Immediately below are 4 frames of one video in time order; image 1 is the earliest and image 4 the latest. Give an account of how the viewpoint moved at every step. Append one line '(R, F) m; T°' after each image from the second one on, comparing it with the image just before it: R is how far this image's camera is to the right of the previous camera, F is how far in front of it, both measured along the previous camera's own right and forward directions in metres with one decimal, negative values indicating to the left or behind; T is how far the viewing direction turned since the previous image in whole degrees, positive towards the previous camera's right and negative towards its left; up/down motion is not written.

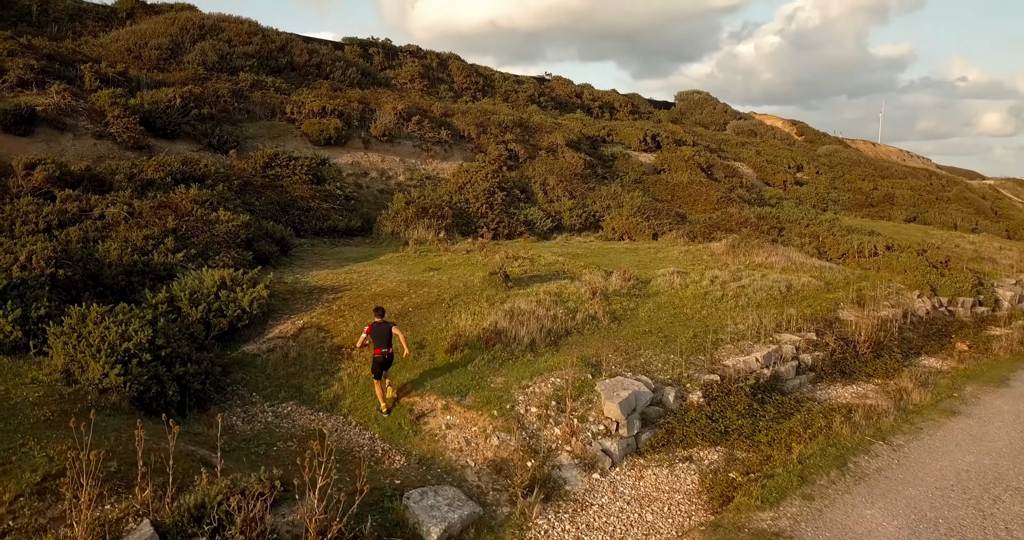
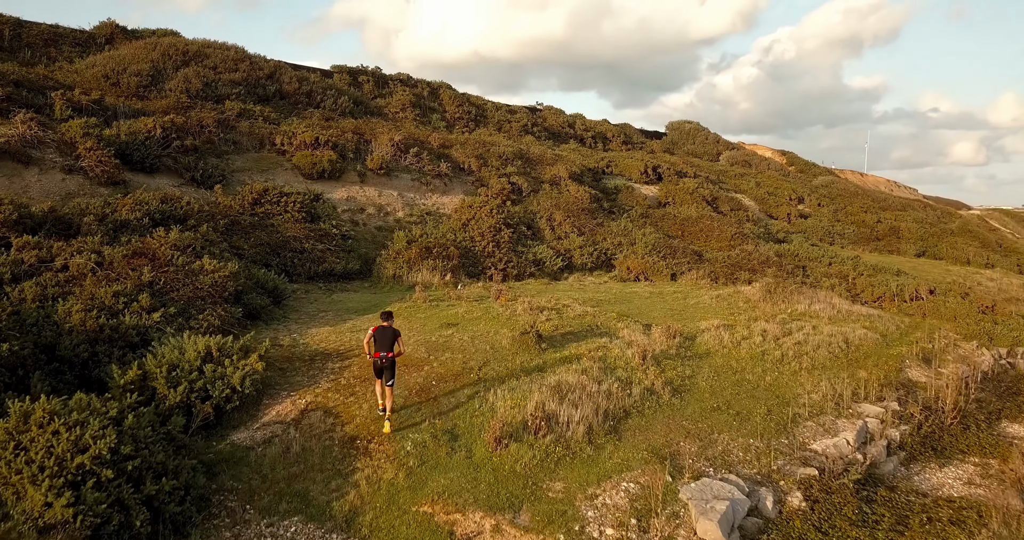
(-0.6, +1.4) m; +1°
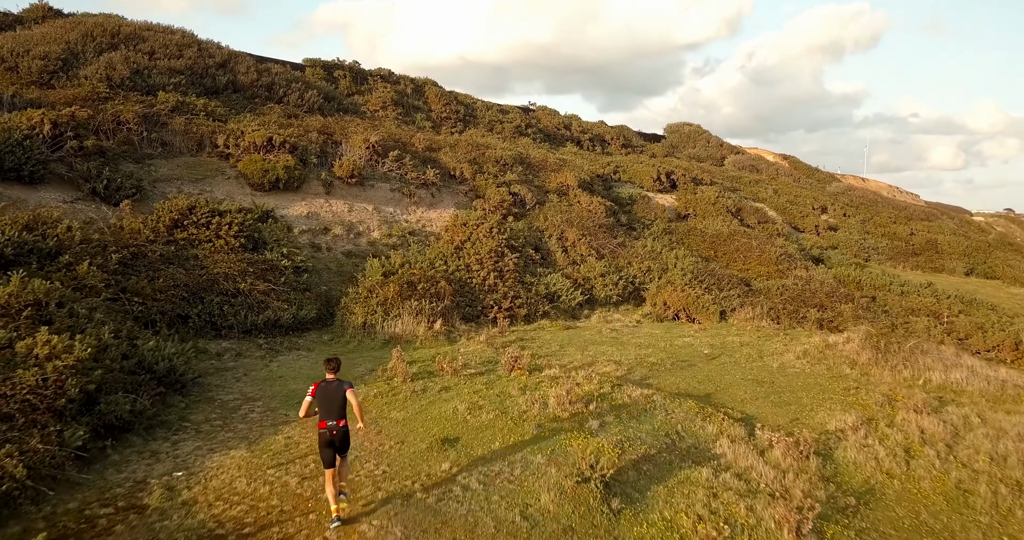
(-0.4, +3.8) m; +1°
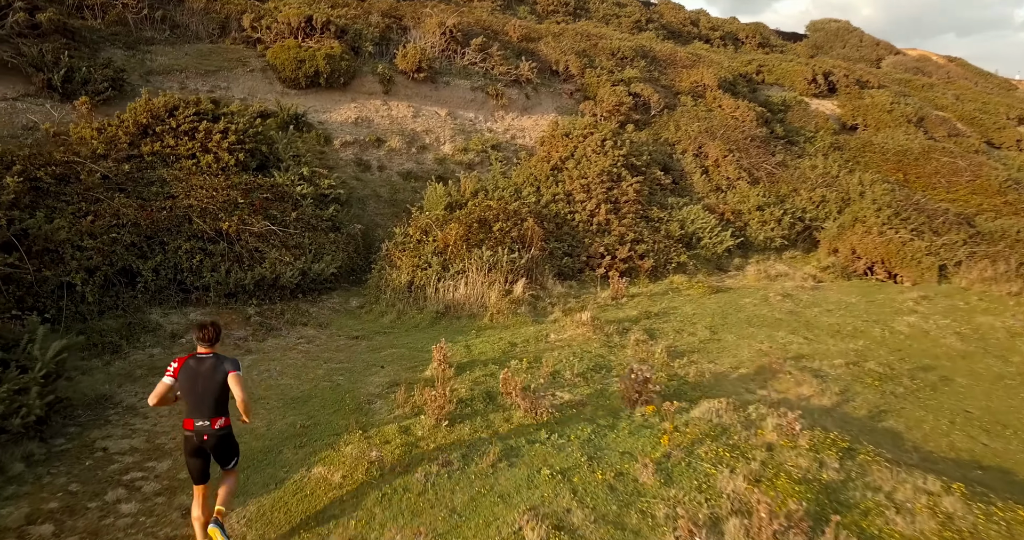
(-0.1, +3.9) m; -8°
